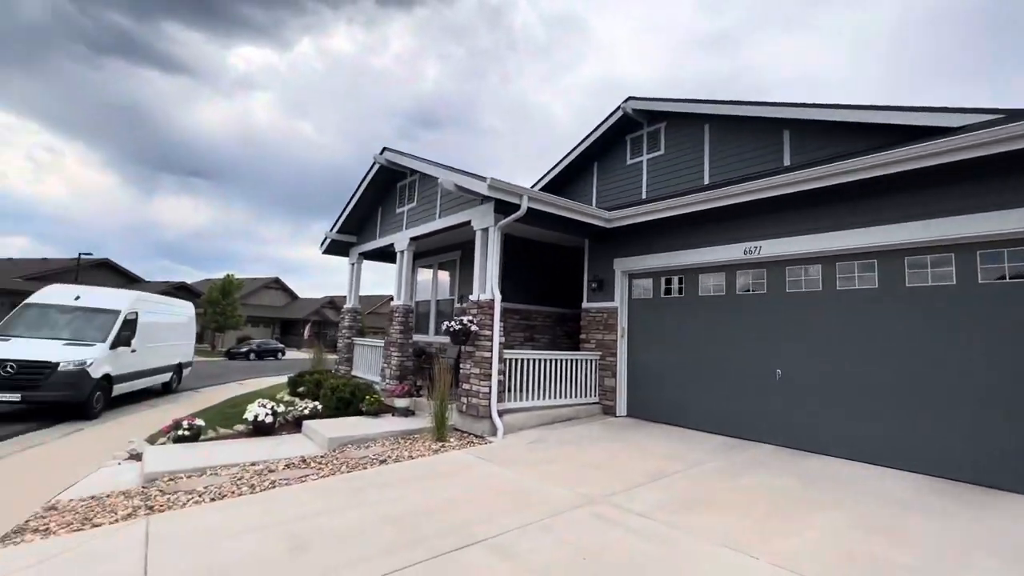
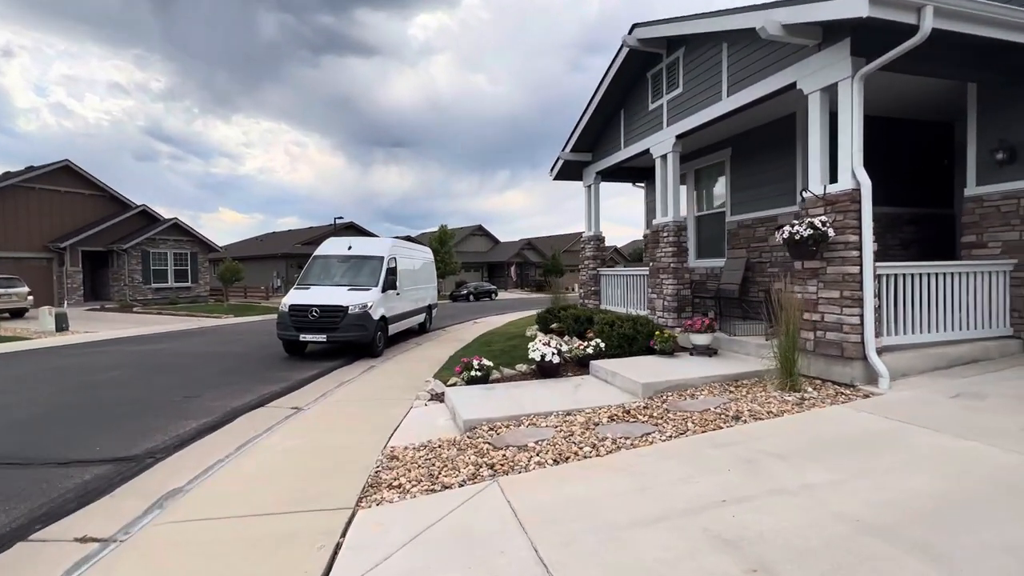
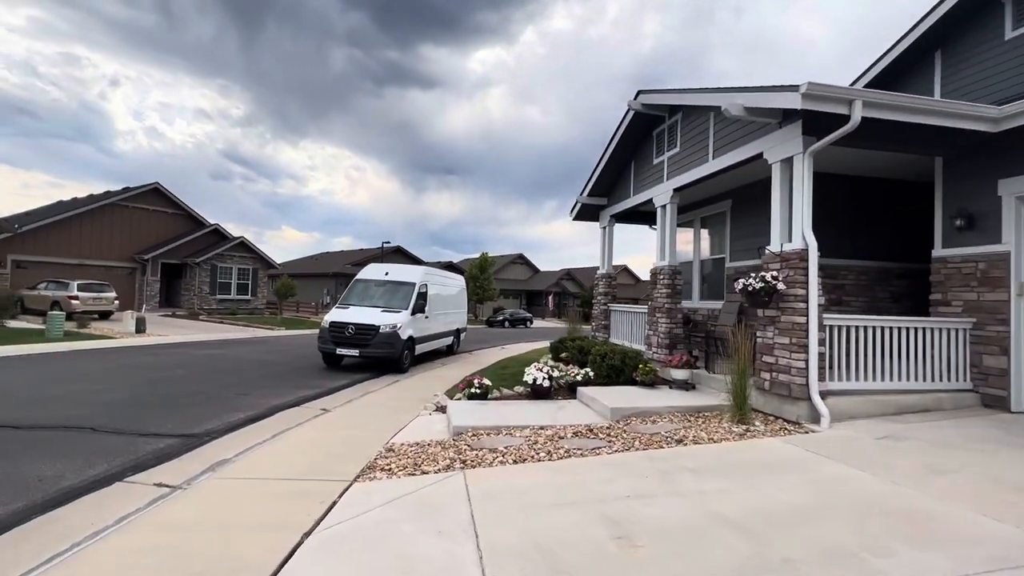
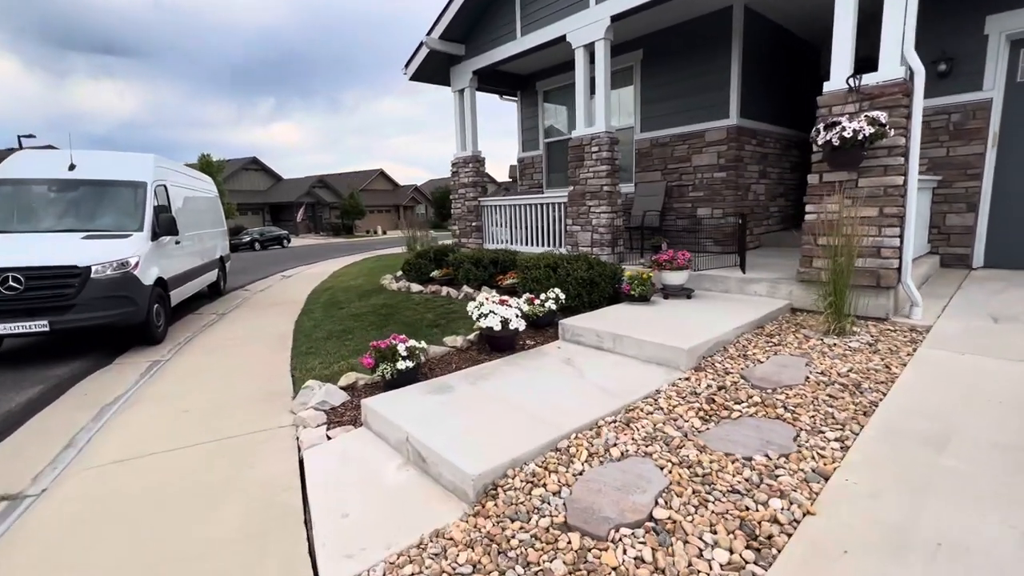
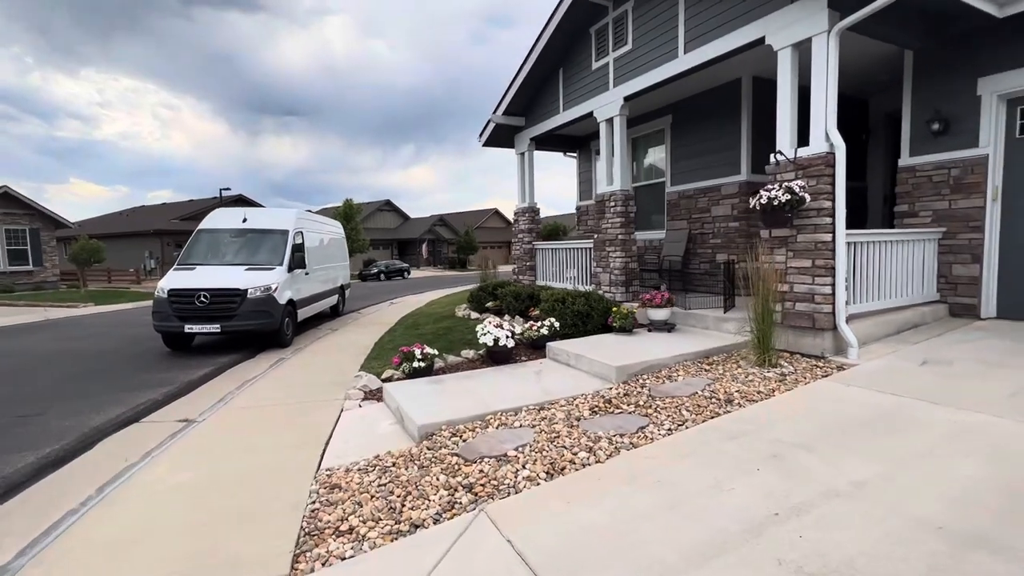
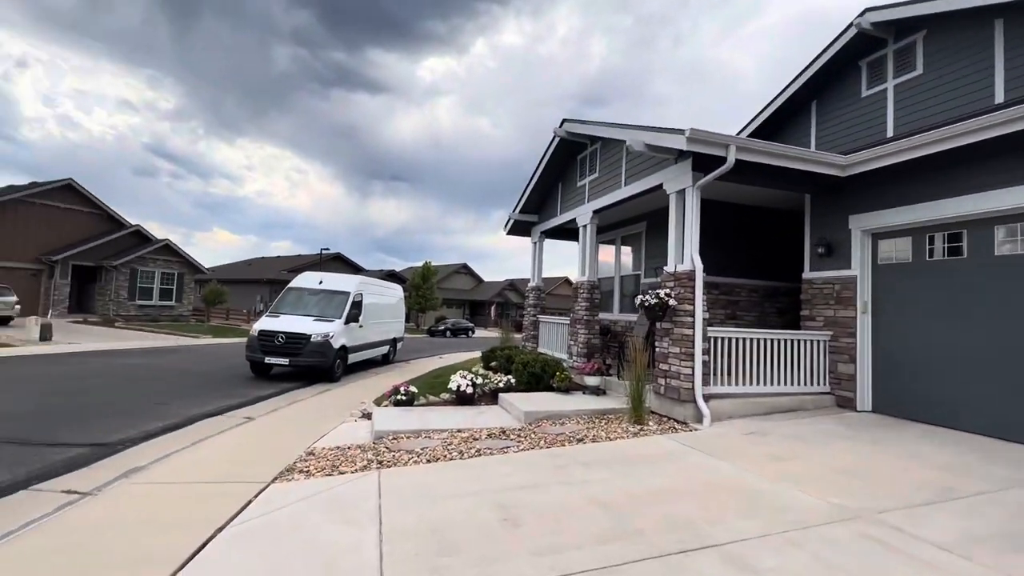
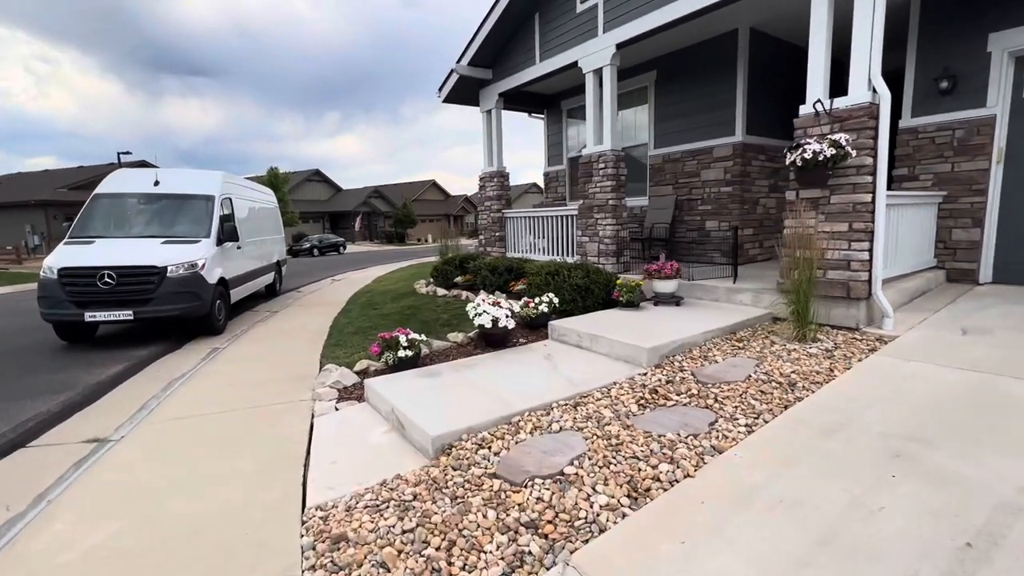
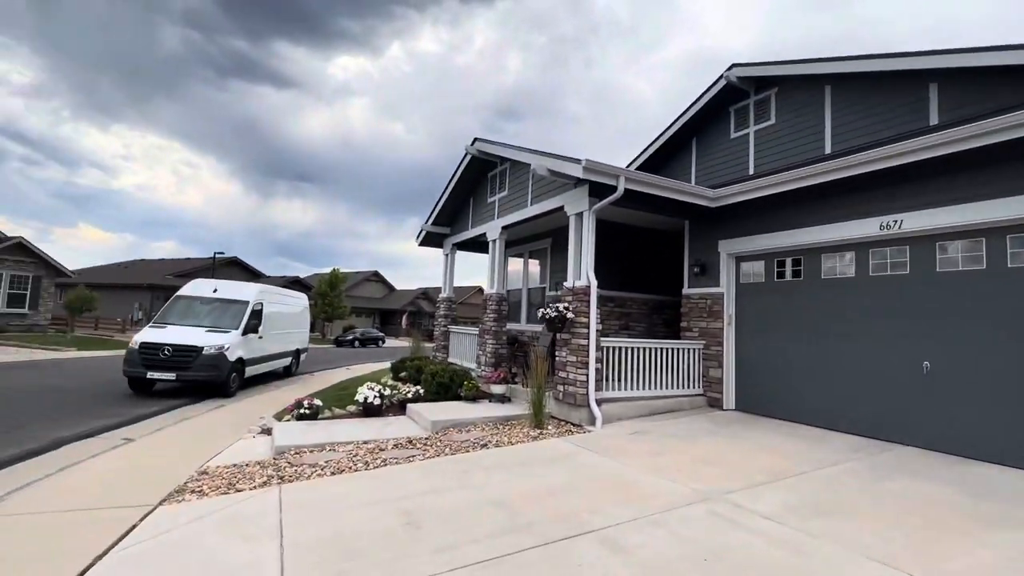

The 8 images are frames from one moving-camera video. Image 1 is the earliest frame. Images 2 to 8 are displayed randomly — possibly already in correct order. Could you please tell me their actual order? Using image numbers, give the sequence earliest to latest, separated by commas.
8, 6, 3, 2, 5, 7, 4
